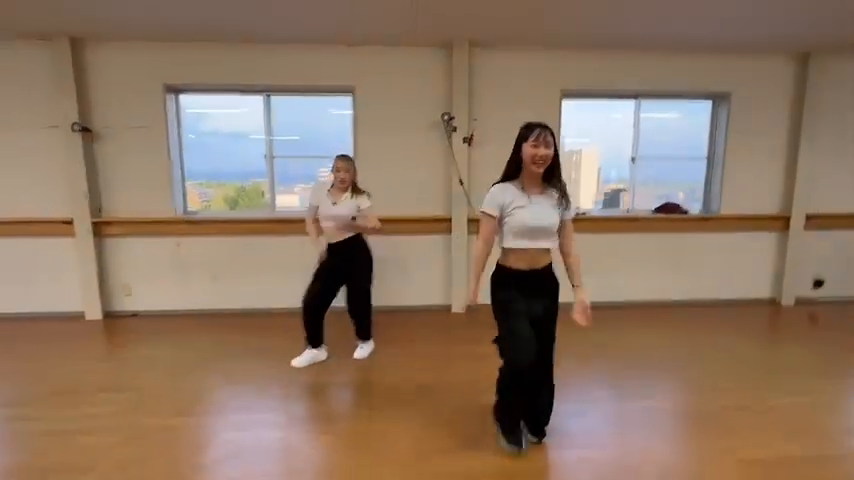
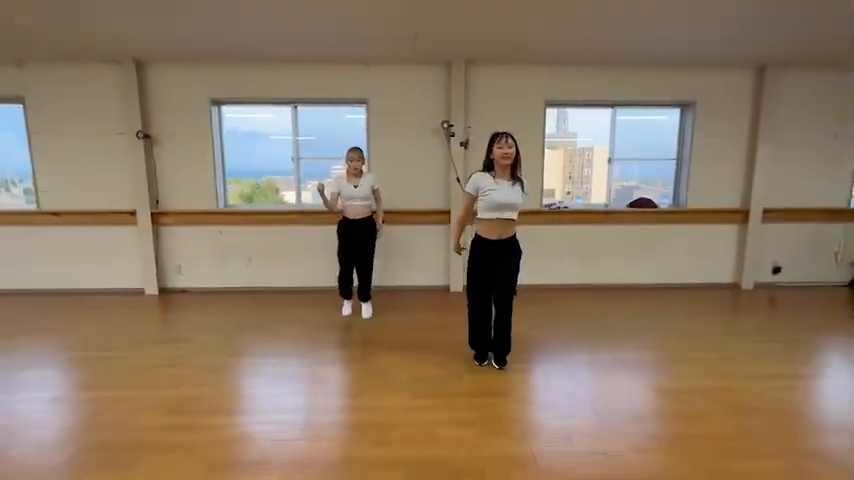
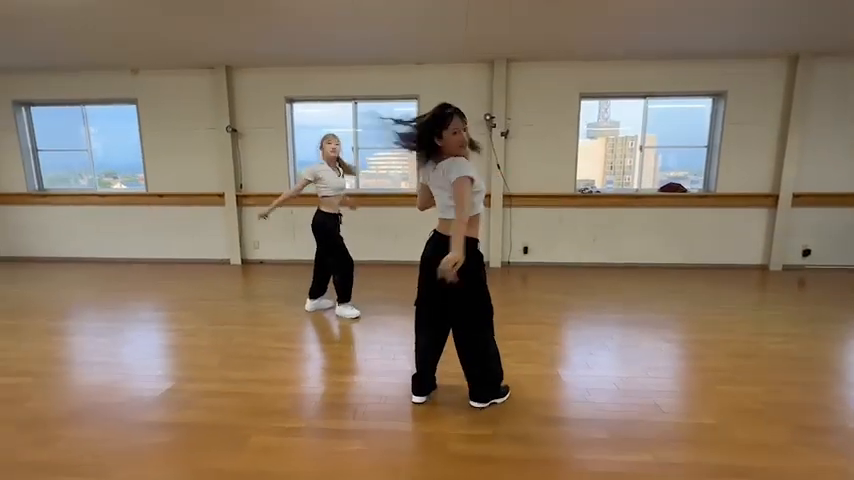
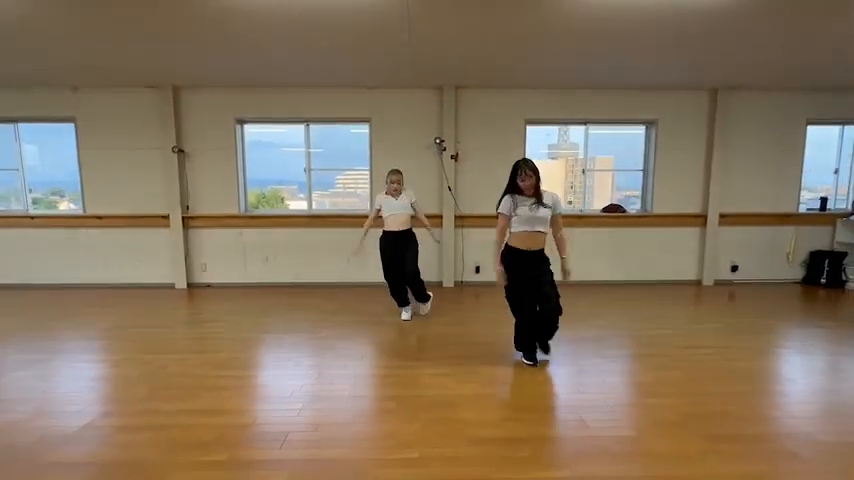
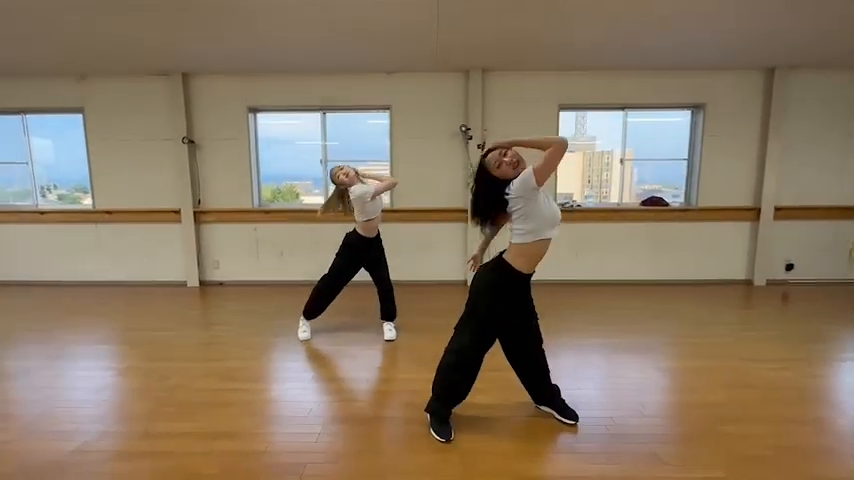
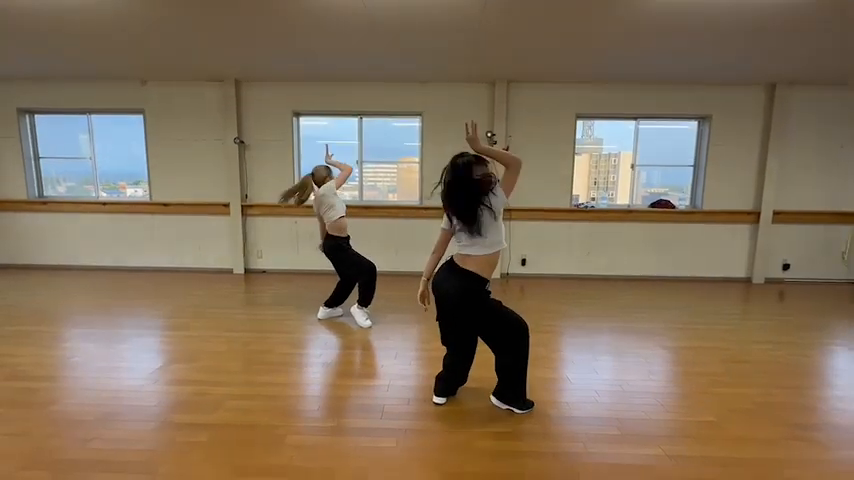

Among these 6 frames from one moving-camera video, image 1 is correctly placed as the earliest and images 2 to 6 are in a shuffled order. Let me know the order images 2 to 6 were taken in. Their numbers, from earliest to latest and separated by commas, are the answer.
2, 4, 5, 3, 6
